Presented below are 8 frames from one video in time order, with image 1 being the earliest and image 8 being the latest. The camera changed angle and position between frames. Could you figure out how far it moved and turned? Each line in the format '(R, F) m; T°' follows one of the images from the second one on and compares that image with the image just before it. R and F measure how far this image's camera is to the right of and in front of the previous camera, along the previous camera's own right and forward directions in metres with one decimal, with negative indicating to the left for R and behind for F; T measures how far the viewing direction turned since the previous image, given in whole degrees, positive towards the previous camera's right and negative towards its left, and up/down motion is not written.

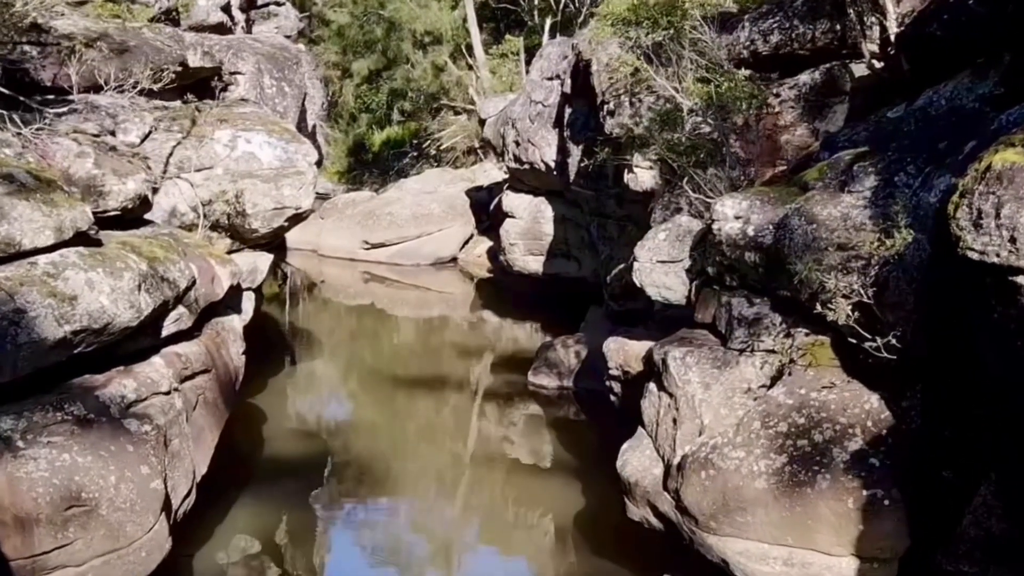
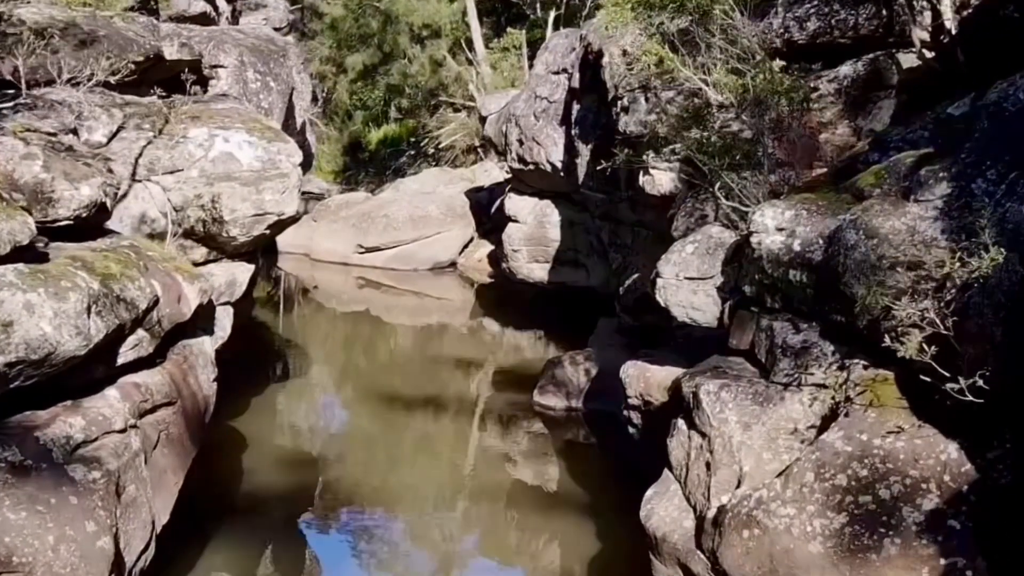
(0.0, +0.7) m; 0°
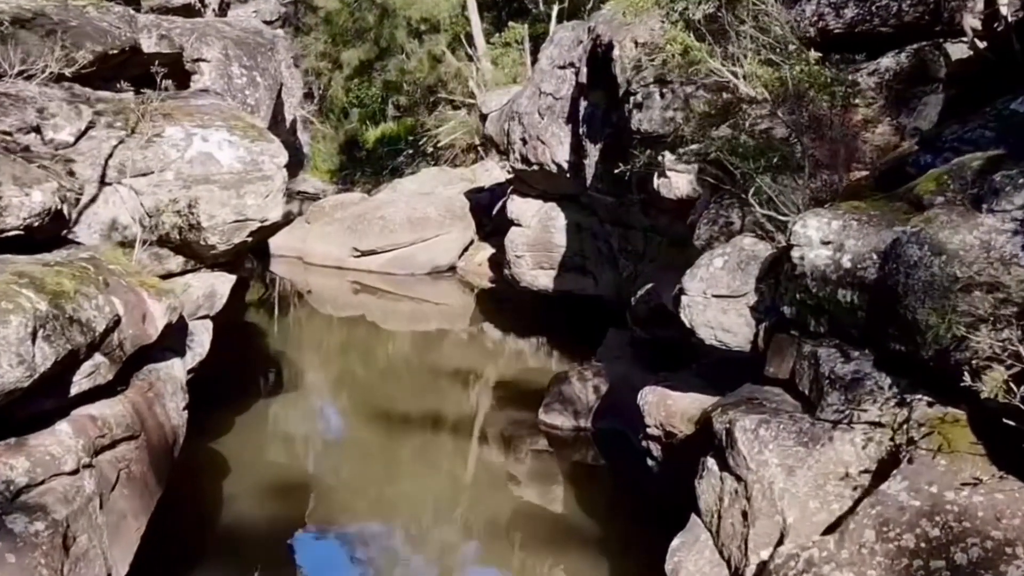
(0.0, +0.6) m; 0°
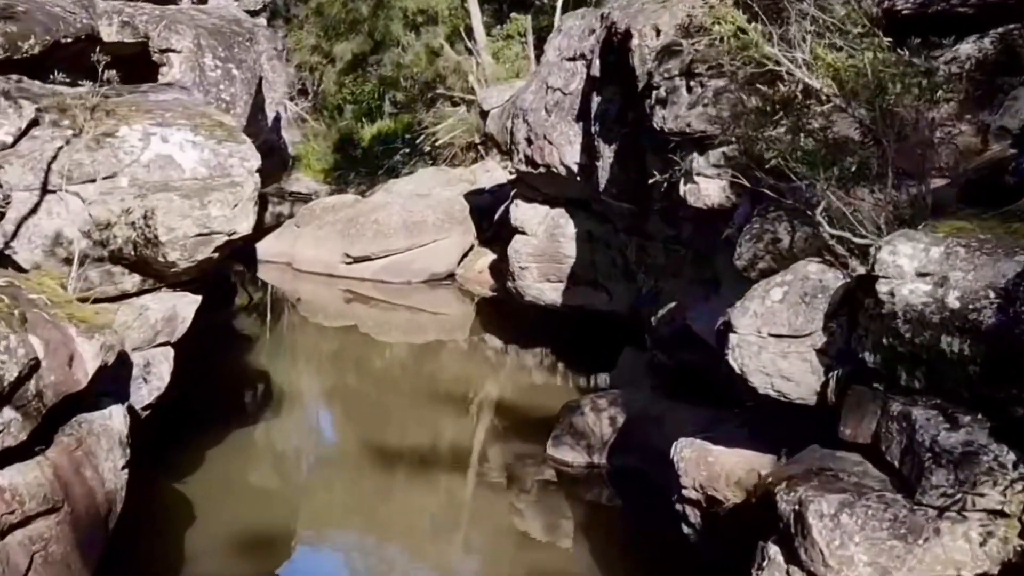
(0.0, +0.8) m; 0°
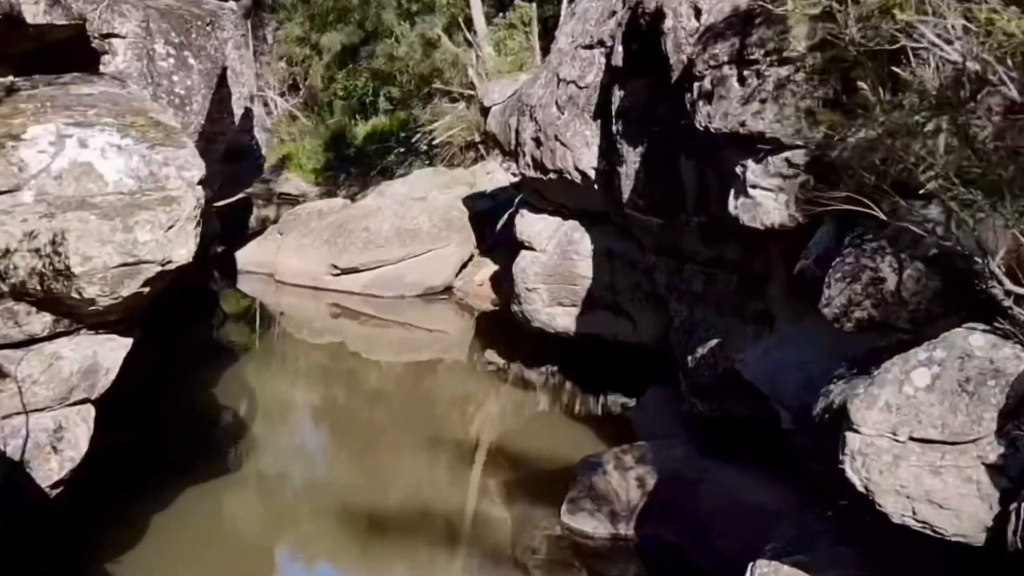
(0.0, +1.2) m; 0°
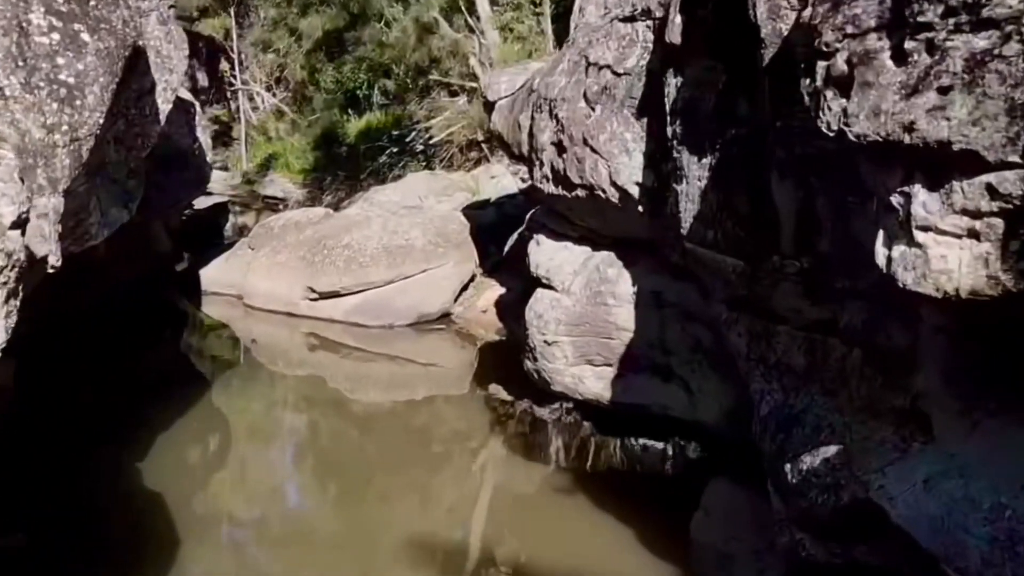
(0.0, +1.8) m; 0°
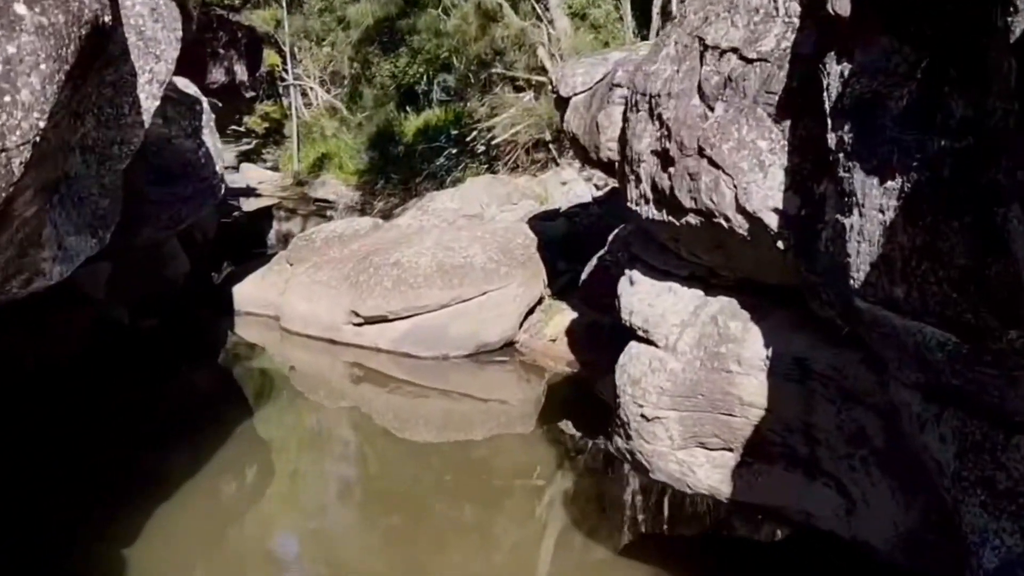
(-0.1, +1.4) m; -3°
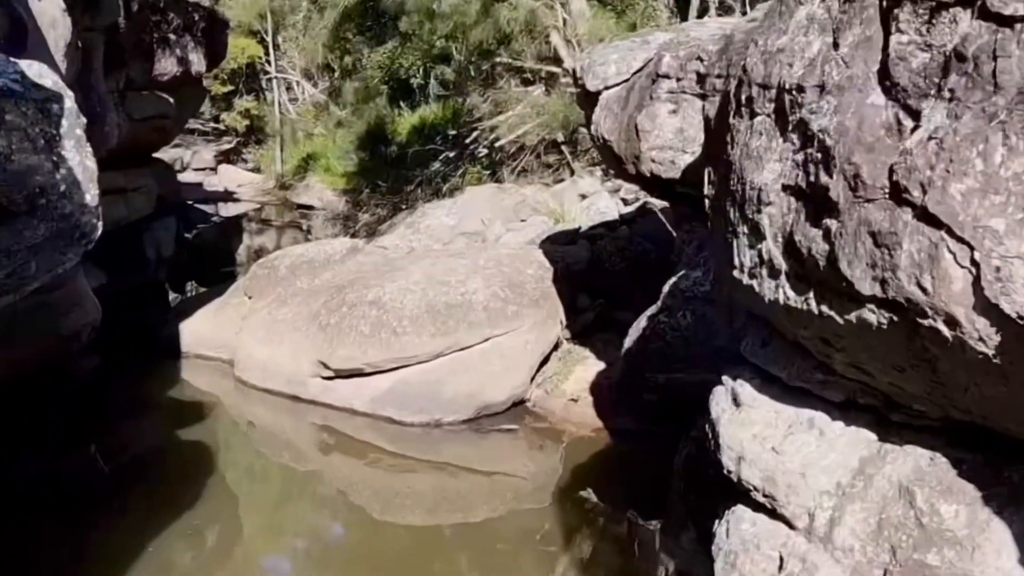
(0.0, +1.8) m; 0°
